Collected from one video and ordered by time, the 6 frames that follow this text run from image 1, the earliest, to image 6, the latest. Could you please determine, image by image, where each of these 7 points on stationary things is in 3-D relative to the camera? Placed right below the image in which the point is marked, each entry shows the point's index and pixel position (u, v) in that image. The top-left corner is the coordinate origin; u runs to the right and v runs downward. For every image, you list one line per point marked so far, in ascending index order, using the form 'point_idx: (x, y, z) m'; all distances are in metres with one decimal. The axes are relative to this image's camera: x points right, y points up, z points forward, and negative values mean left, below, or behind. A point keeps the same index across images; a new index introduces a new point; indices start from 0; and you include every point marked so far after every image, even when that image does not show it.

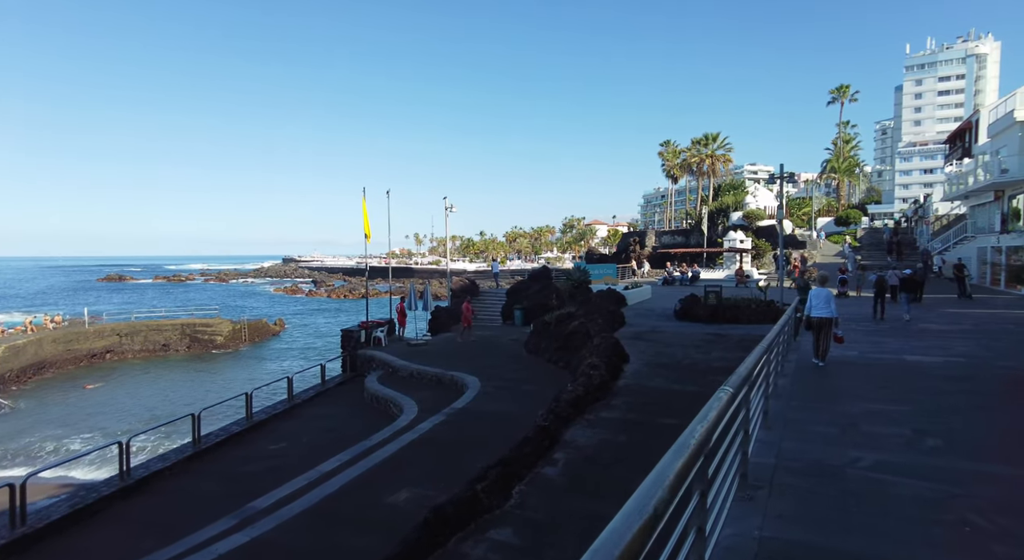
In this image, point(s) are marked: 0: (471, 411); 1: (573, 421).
0: (-0.8, -2.6, +10.7) m
1: (+1.0, -2.4, +9.0) m
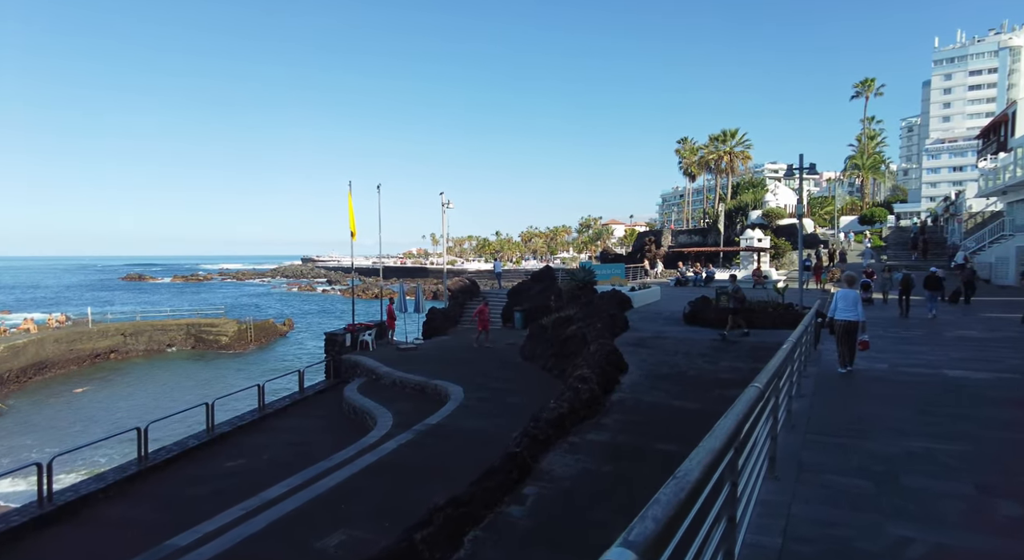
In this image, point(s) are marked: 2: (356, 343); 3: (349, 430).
0: (-1.2, -2.6, +9.6) m
1: (+0.6, -2.4, +7.8) m
2: (-5.0, -2.0, +17.2) m
3: (-3.6, -3.3, +11.9) m
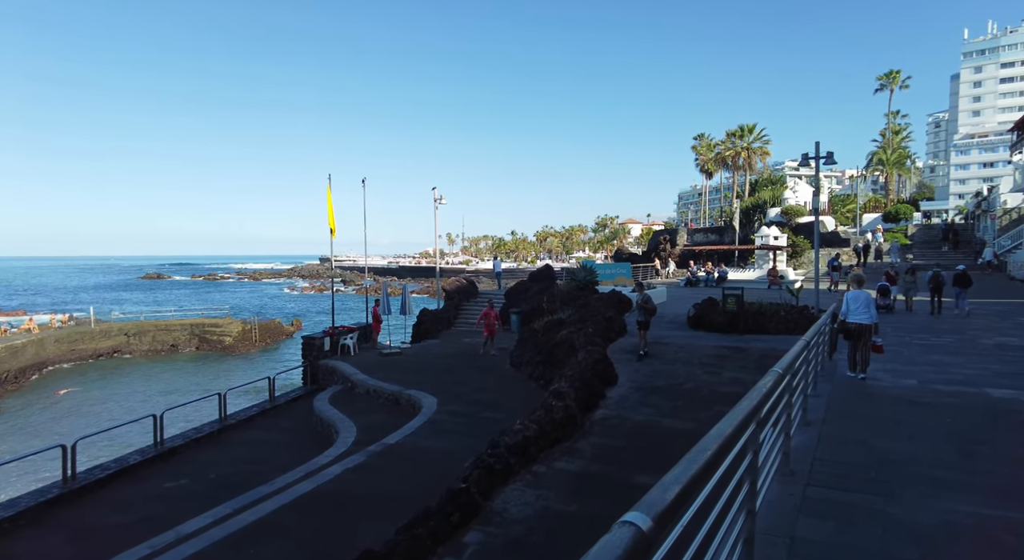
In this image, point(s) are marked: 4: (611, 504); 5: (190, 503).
0: (-1.7, -2.7, +8.5) m
1: (0.0, -2.4, +6.6) m
2: (-5.3, -2.0, +16.2) m
3: (-4.0, -3.3, +10.9) m
4: (+1.1, -2.5, +6.0) m
5: (-4.8, -3.4, +8.0) m
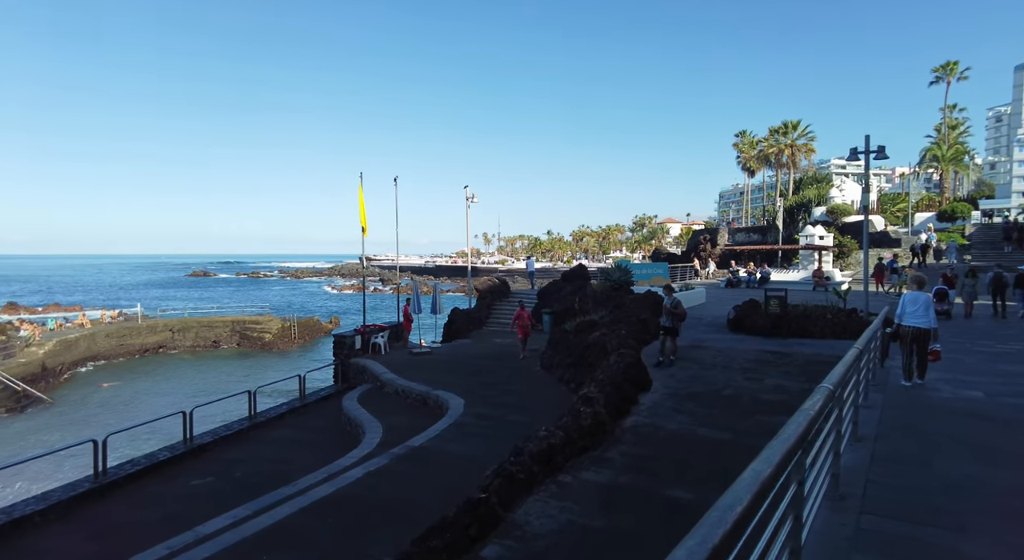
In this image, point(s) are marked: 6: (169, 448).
0: (-1.3, -2.6, +8.2) m
1: (+0.3, -2.4, +6.3) m
2: (-4.4, -2.0, +16.2) m
3: (-3.5, -3.3, +10.8) m
4: (+1.3, -2.5, +5.6) m
5: (-4.4, -3.3, +8.0) m
6: (-6.1, -3.0, +9.6) m
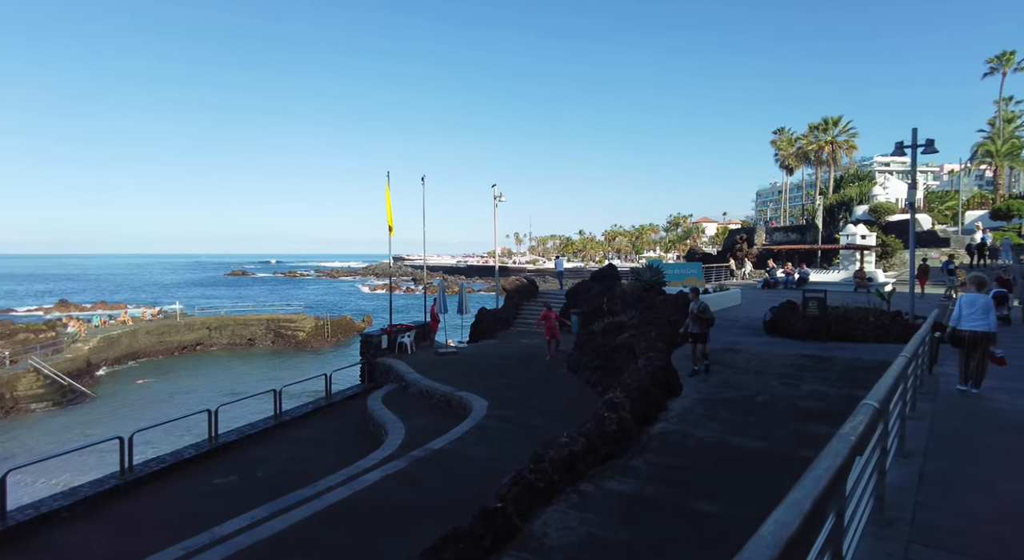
0: (-1.0, -2.6, +8.0) m
1: (+0.5, -2.4, +6.0) m
2: (-3.6, -2.0, +16.2) m
3: (-3.0, -3.3, +10.7) m
4: (+1.5, -2.5, +5.2) m
5: (-4.1, -3.3, +8.0) m
6: (-5.7, -3.0, +9.7) m
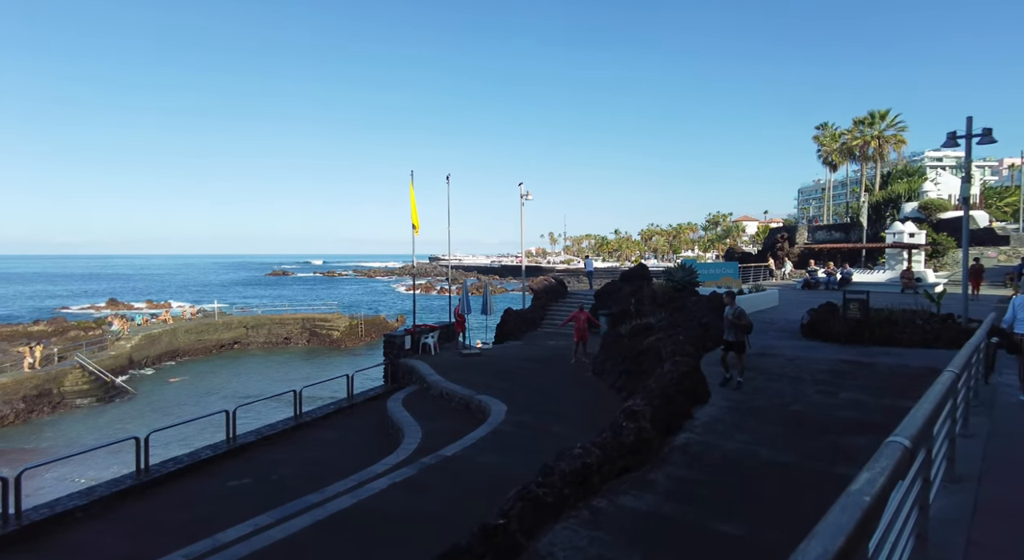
0: (-0.8, -2.6, +7.7) m
1: (+0.6, -2.4, +5.6) m
2: (-2.8, -2.0, +16.0) m
3: (-2.6, -3.3, +10.5) m
4: (+1.5, -2.5, +4.8) m
5: (-3.9, -3.3, +7.9) m
6: (-5.4, -3.0, +9.7) m
